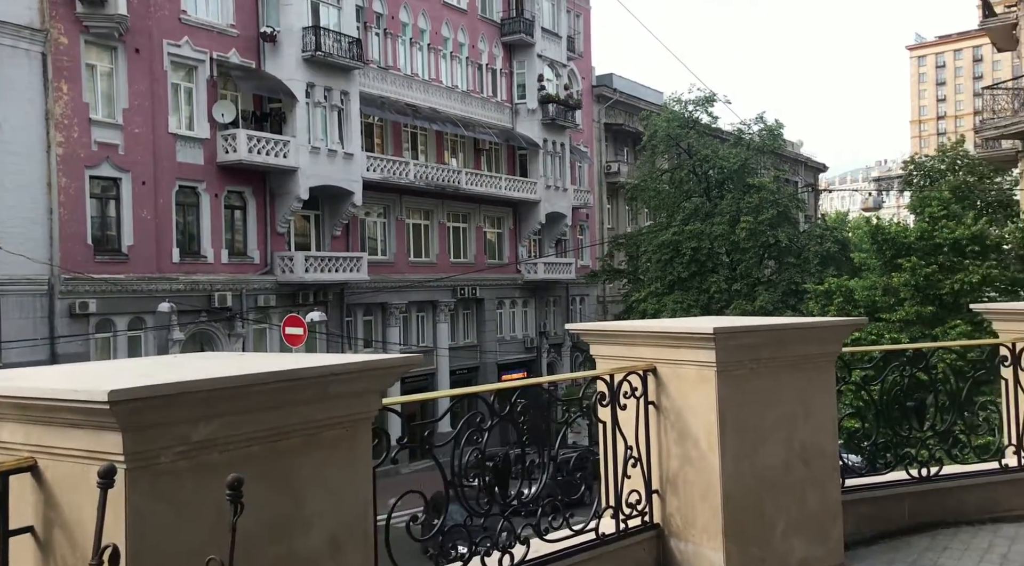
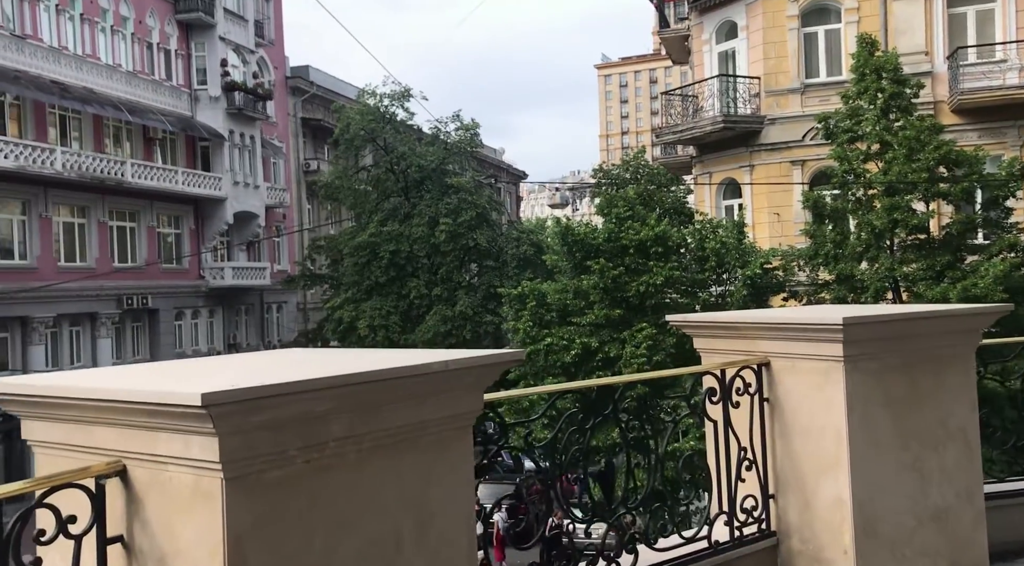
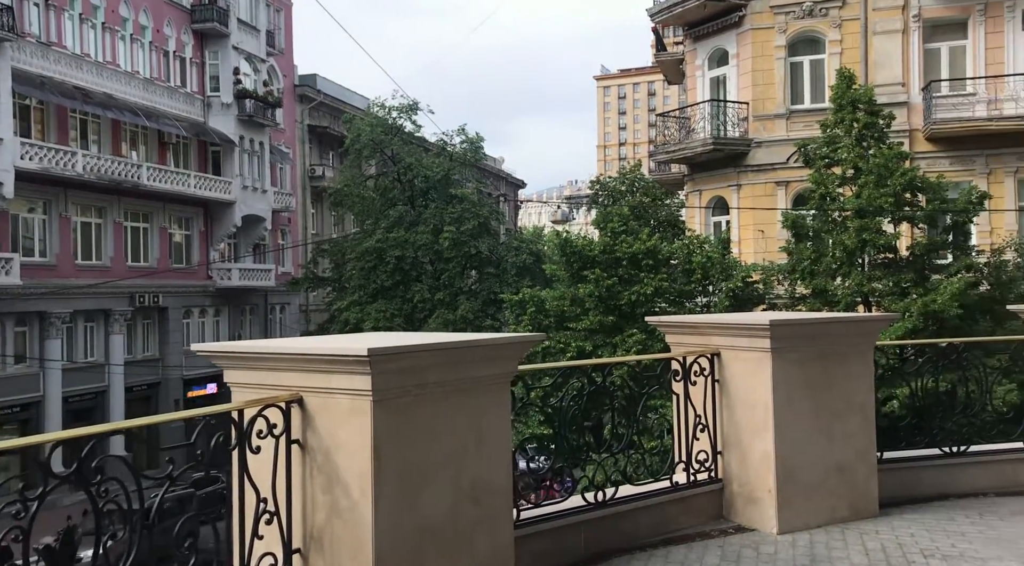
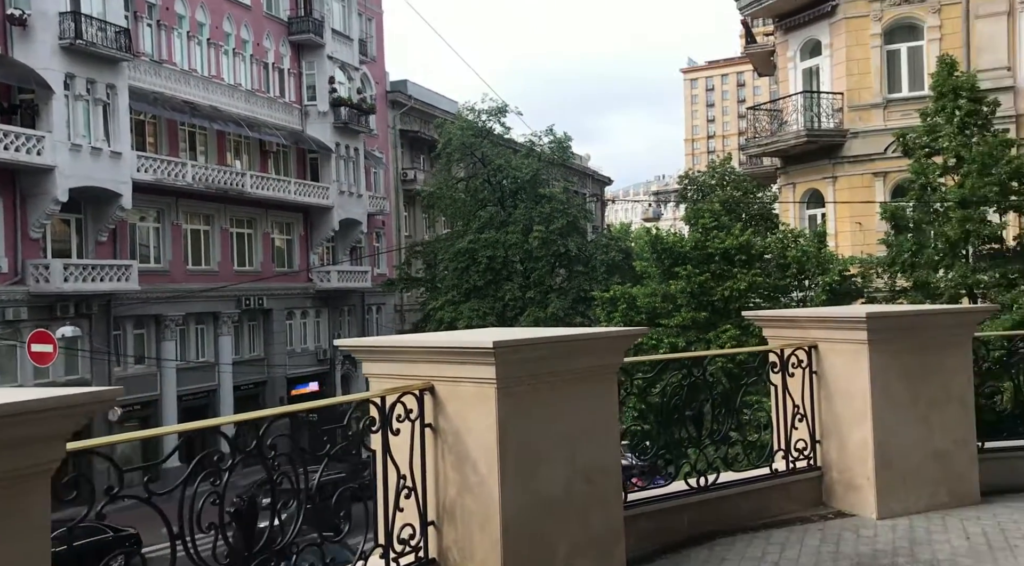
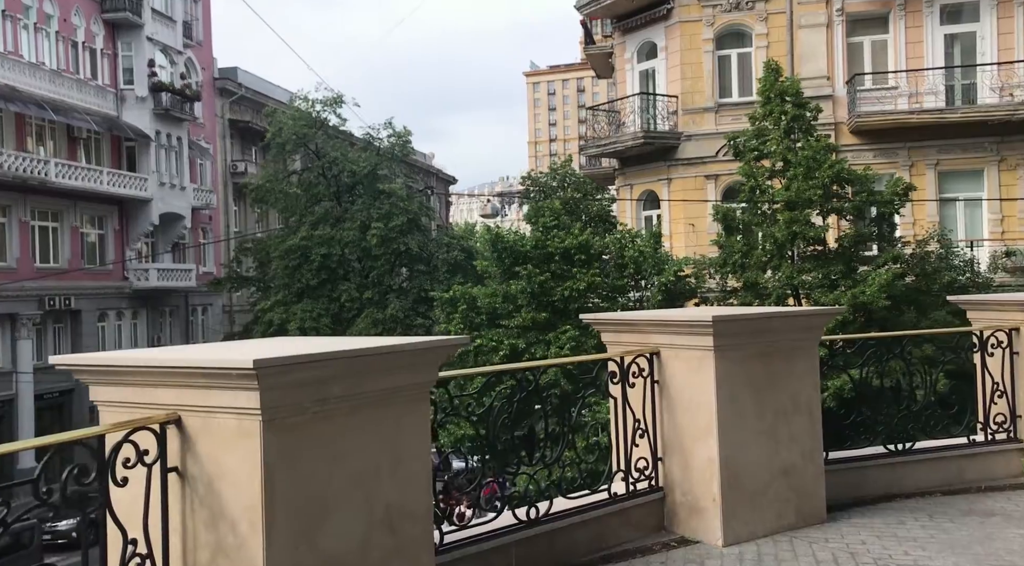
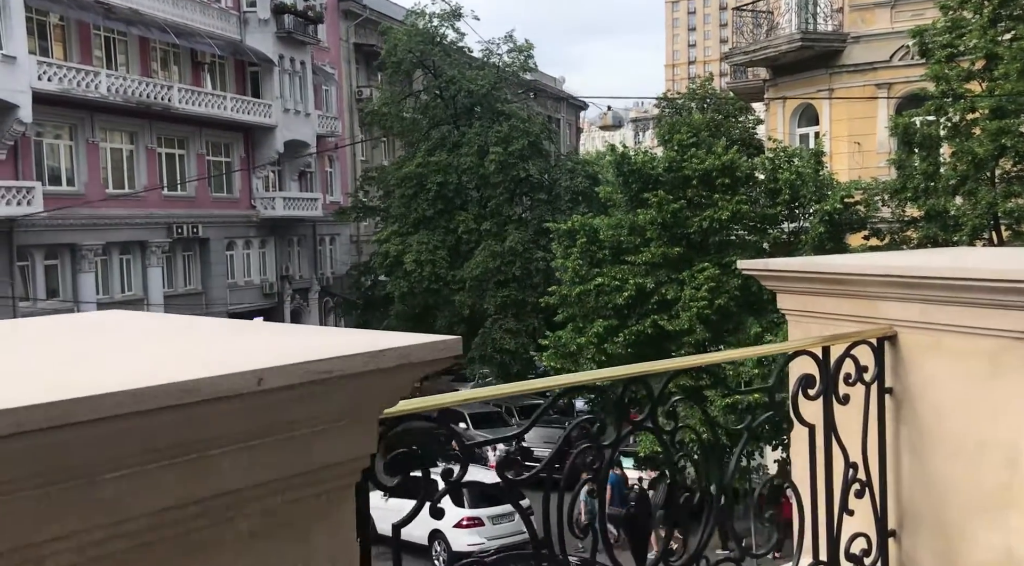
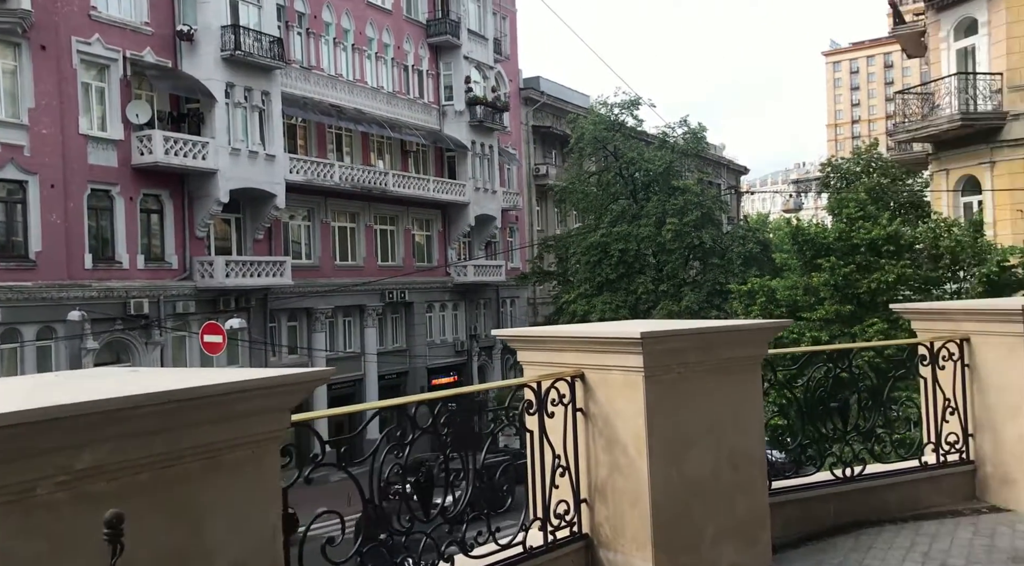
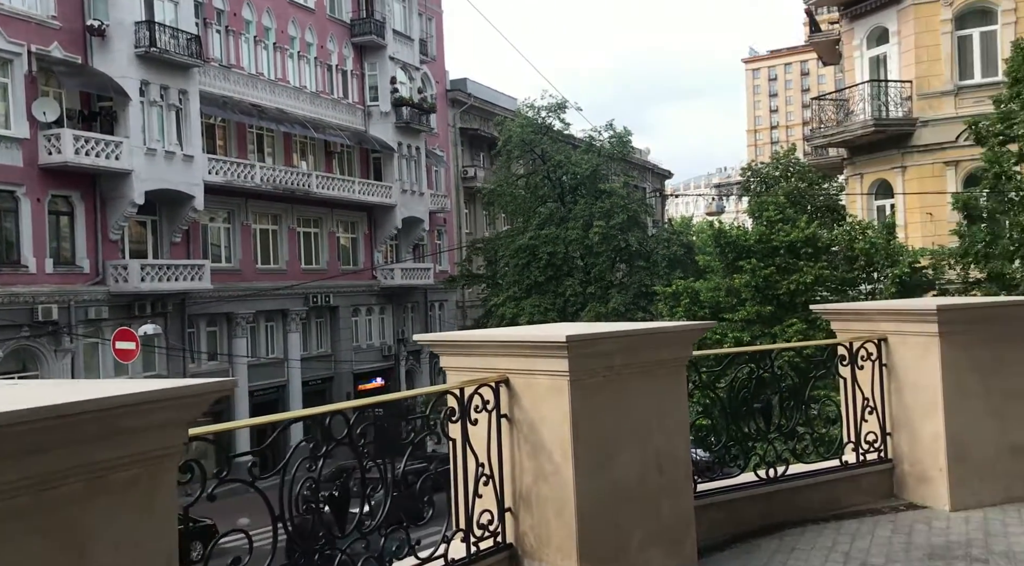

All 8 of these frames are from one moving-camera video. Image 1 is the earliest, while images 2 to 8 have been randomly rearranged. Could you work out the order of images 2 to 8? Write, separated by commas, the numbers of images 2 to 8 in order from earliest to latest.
7, 8, 4, 3, 5, 2, 6
